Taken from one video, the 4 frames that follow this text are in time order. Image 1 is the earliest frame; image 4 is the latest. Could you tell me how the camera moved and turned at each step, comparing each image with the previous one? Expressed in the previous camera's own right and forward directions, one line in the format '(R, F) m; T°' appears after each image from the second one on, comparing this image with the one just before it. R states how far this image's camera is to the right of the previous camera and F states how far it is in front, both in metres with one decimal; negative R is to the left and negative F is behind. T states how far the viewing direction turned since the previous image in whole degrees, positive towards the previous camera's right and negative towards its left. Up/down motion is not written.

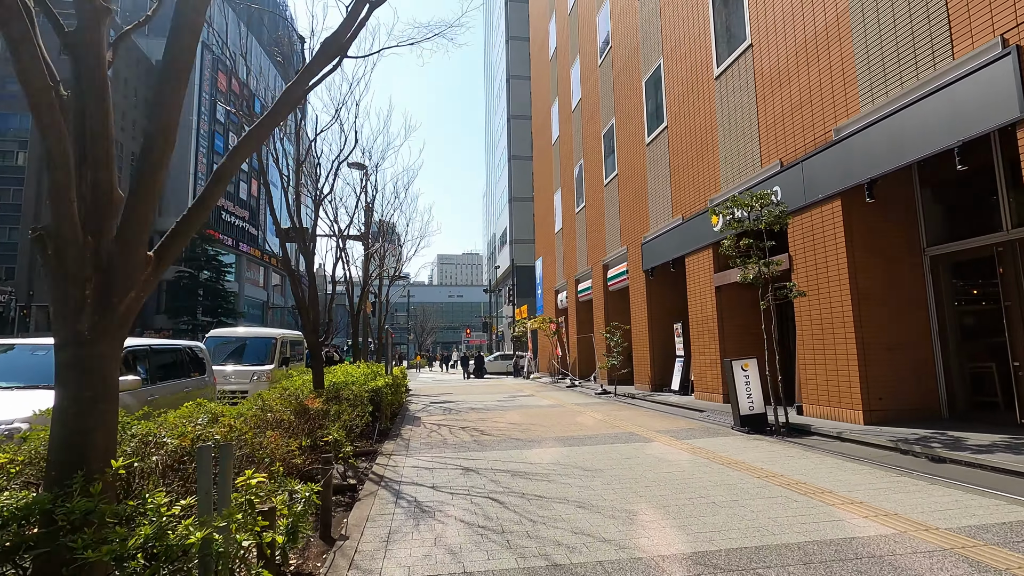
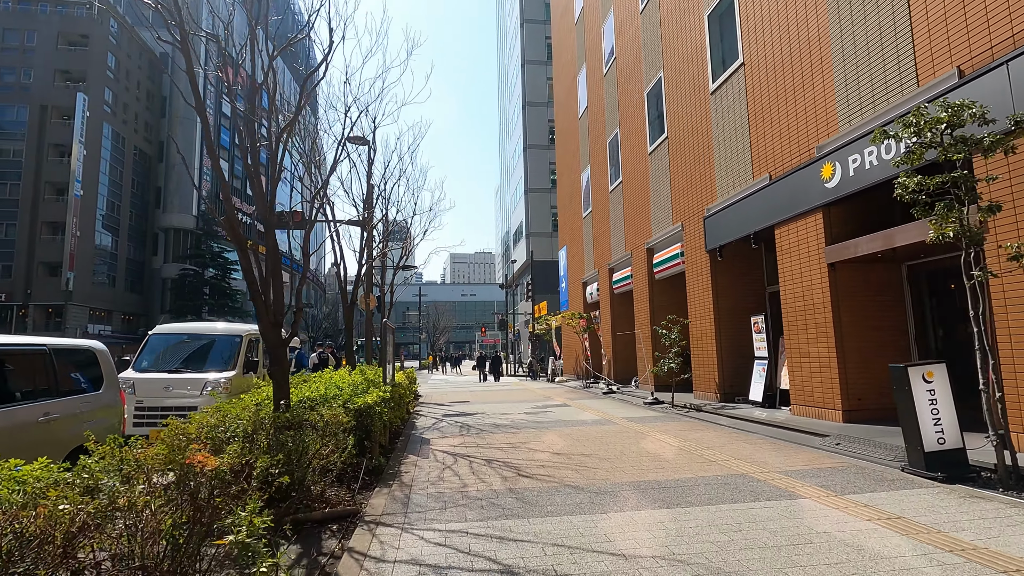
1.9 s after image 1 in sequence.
(-0.4, +2.9) m; -1°
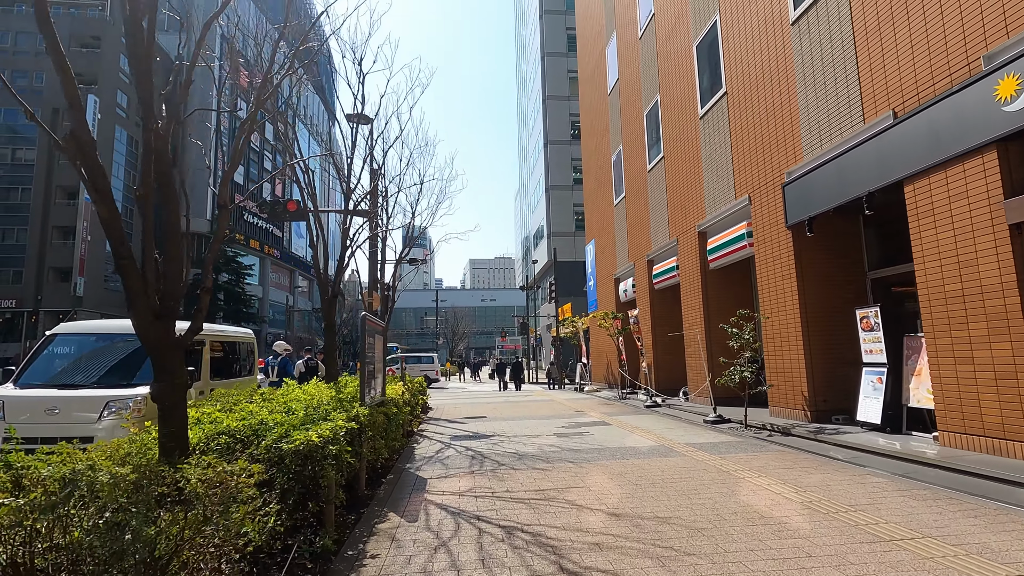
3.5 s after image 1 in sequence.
(-0.1, +2.6) m; -2°
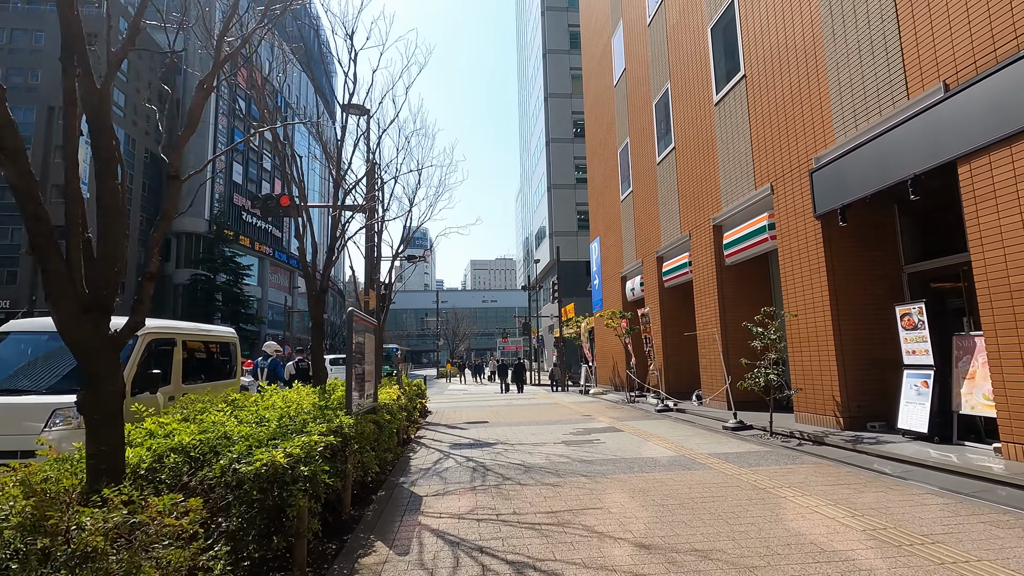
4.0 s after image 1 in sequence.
(-0.1, +0.8) m; 0°
